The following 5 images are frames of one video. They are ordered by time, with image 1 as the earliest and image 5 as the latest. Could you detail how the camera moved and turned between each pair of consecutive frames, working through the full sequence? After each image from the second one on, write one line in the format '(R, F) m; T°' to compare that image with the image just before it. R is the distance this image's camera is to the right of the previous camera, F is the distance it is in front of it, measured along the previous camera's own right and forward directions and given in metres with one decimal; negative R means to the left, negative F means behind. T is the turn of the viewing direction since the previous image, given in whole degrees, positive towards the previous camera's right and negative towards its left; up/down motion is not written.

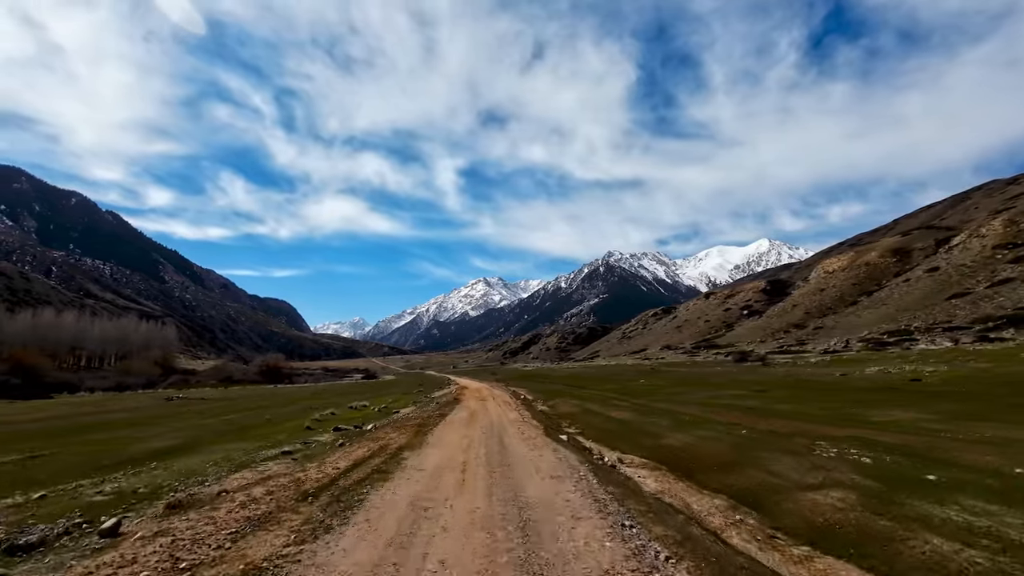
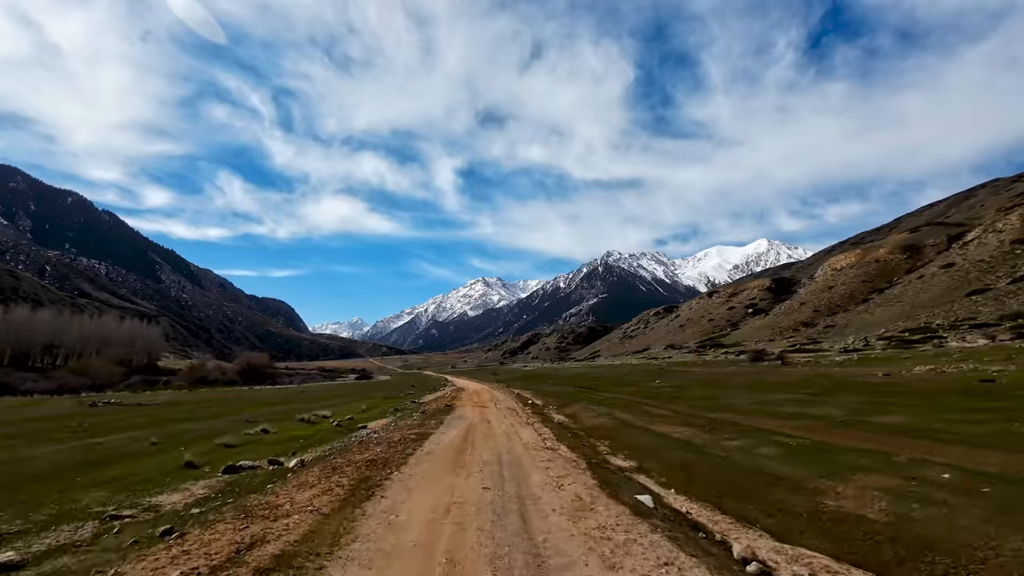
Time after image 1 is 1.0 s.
(-0.6, +9.8) m; 0°
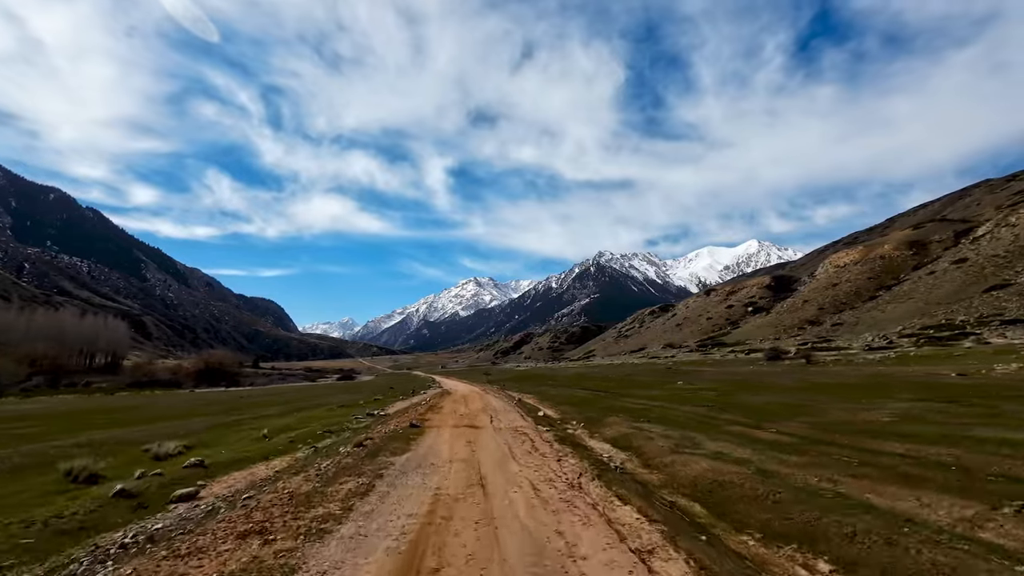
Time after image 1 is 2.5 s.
(-0.8, +14.4) m; +1°
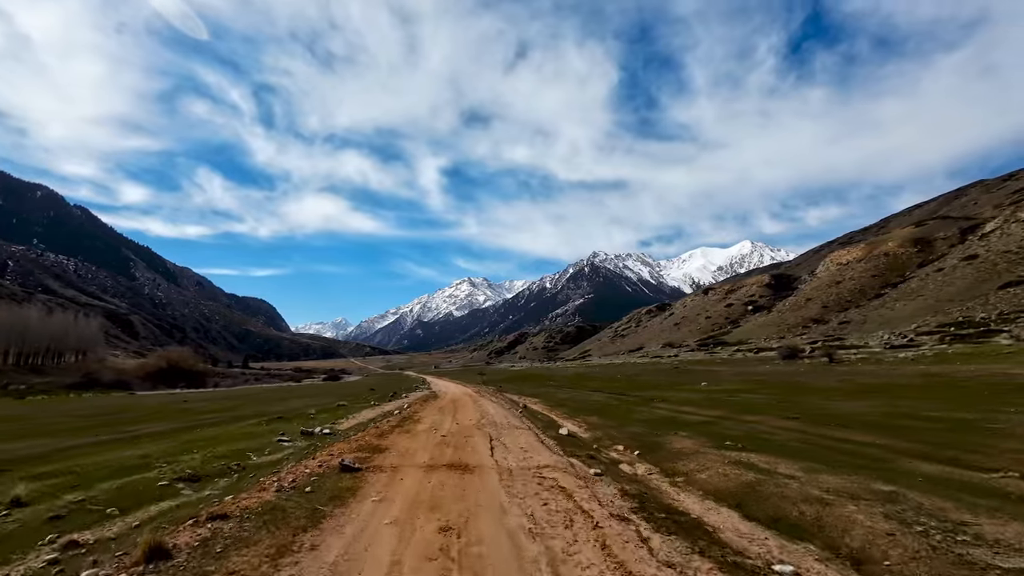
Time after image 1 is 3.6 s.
(-0.6, +10.4) m; +1°
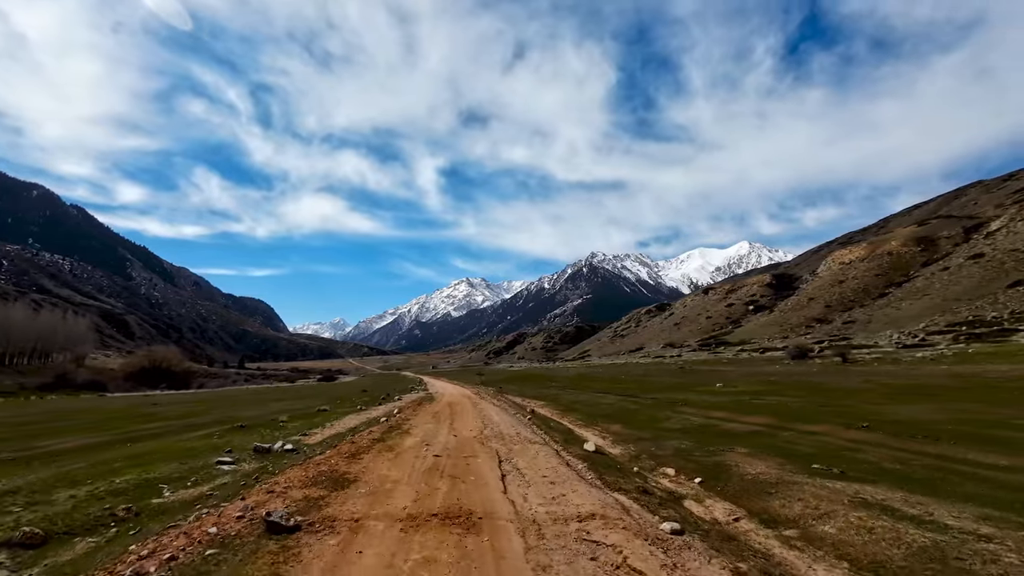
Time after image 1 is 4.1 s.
(-0.5, +4.4) m; 0°
